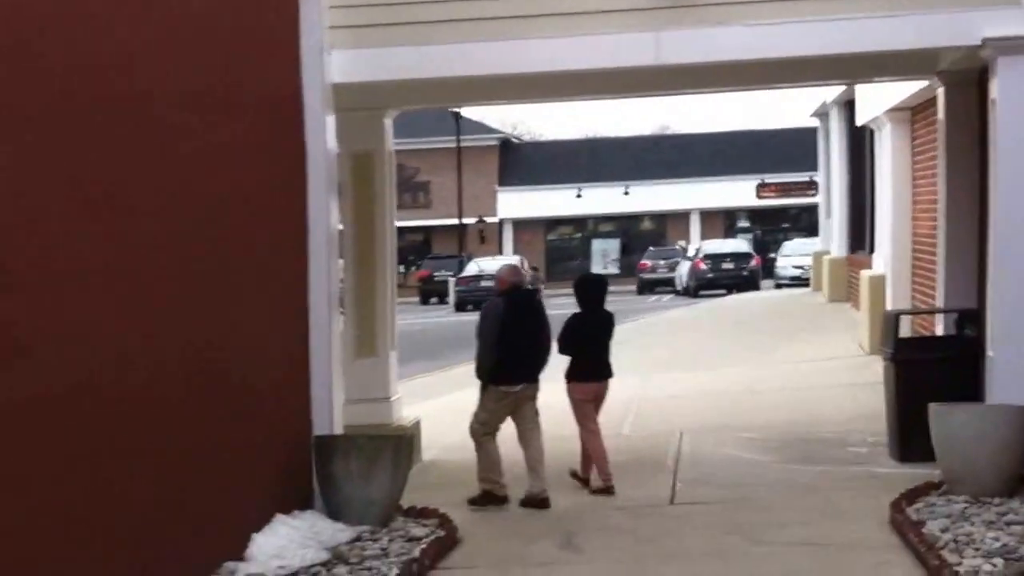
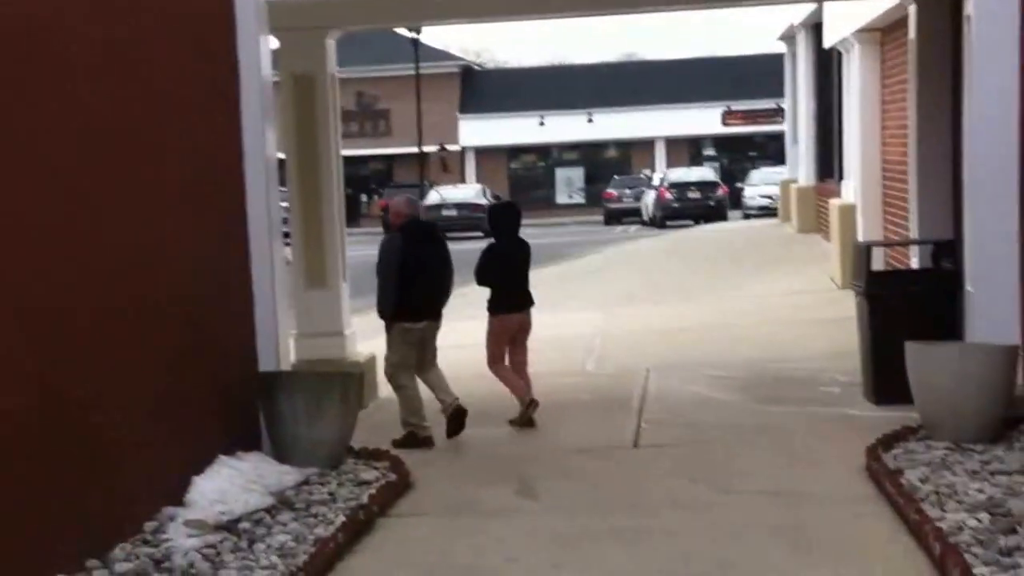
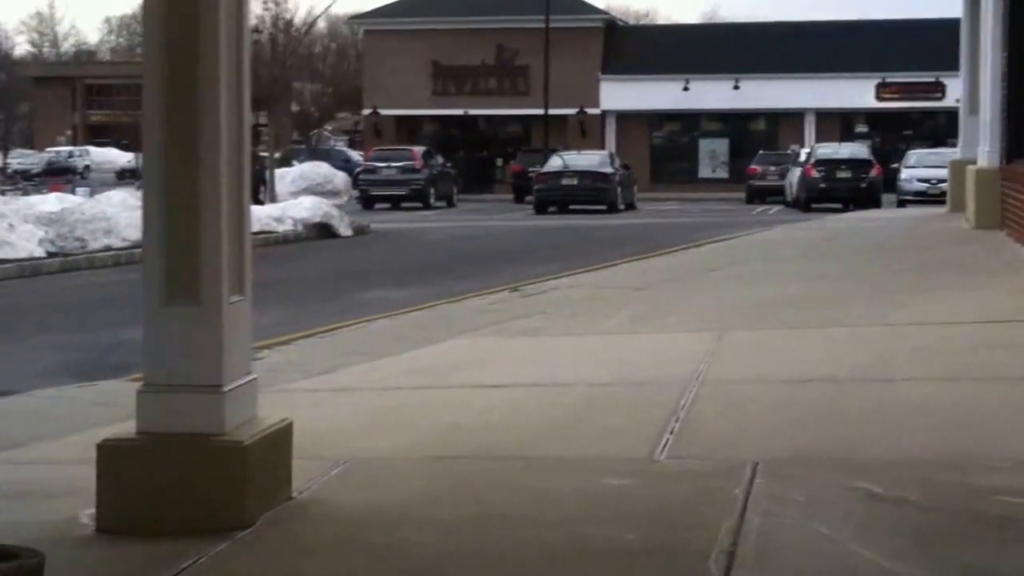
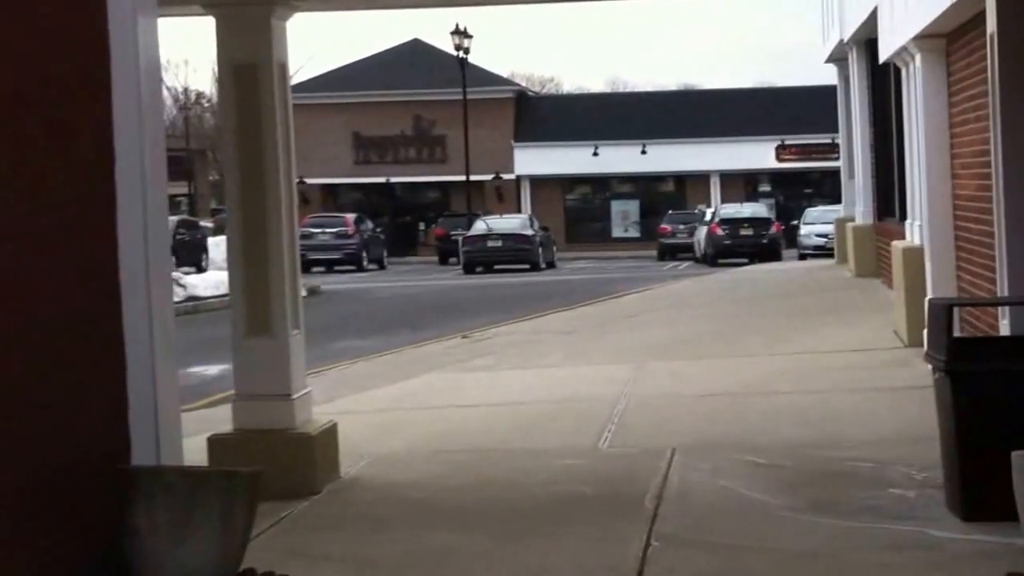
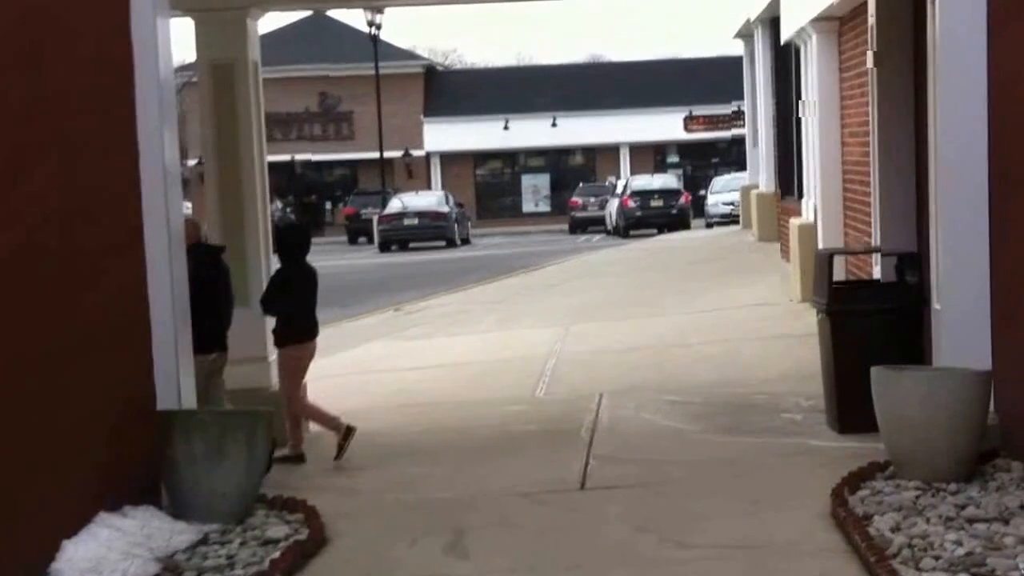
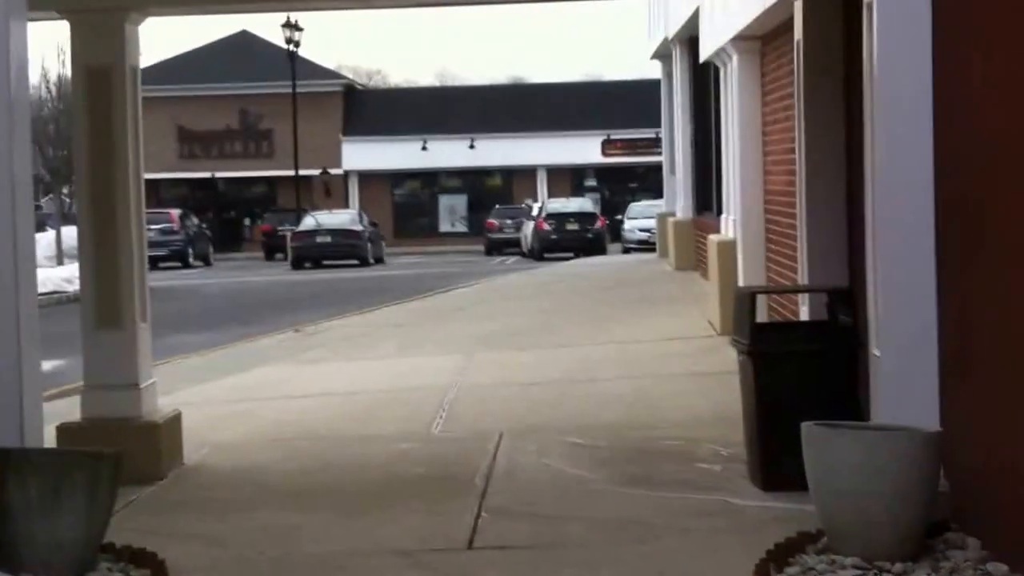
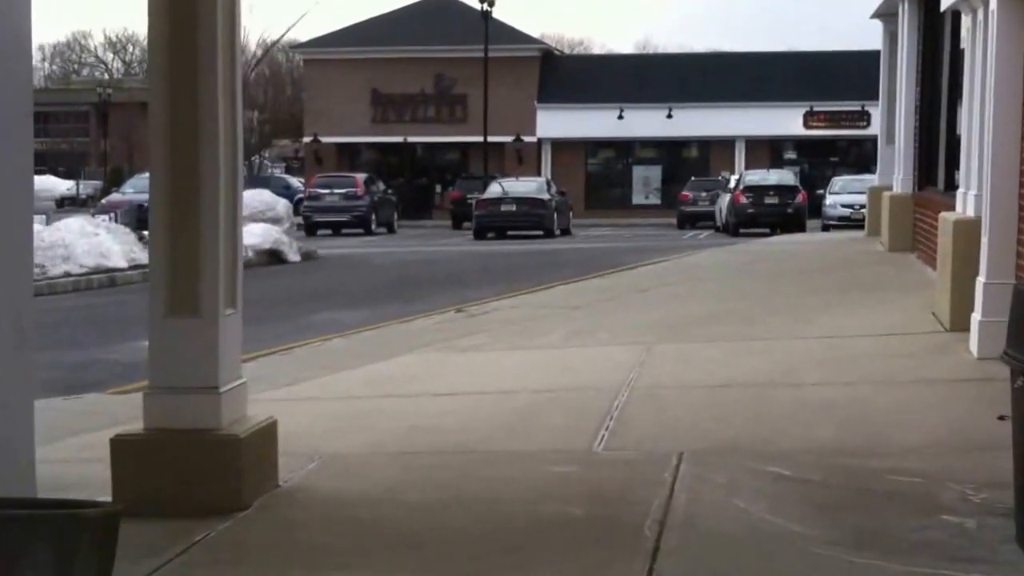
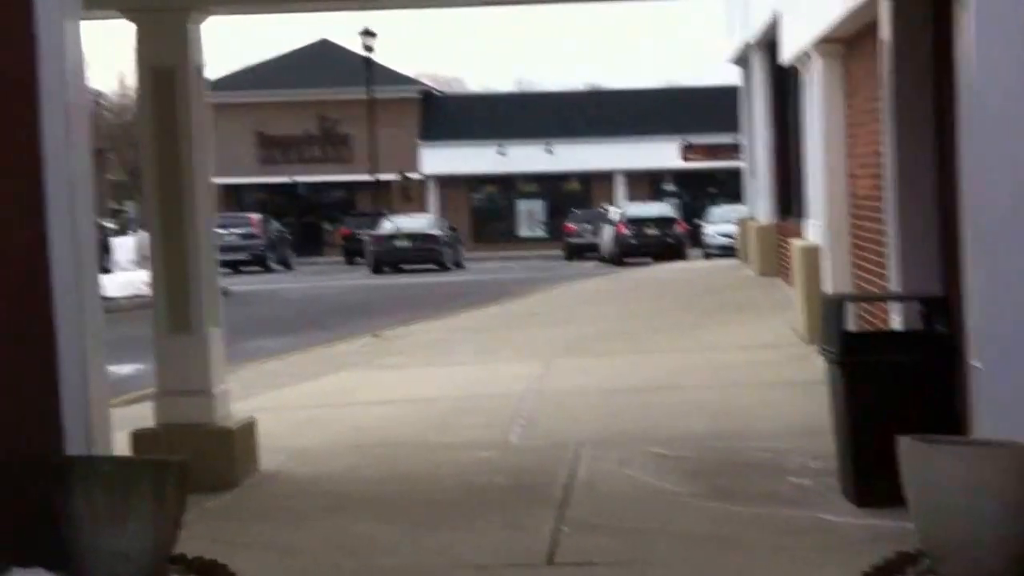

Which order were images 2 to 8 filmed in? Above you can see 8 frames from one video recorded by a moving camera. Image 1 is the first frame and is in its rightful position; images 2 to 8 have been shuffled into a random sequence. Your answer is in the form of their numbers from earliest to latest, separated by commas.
2, 5, 6, 8, 4, 7, 3
